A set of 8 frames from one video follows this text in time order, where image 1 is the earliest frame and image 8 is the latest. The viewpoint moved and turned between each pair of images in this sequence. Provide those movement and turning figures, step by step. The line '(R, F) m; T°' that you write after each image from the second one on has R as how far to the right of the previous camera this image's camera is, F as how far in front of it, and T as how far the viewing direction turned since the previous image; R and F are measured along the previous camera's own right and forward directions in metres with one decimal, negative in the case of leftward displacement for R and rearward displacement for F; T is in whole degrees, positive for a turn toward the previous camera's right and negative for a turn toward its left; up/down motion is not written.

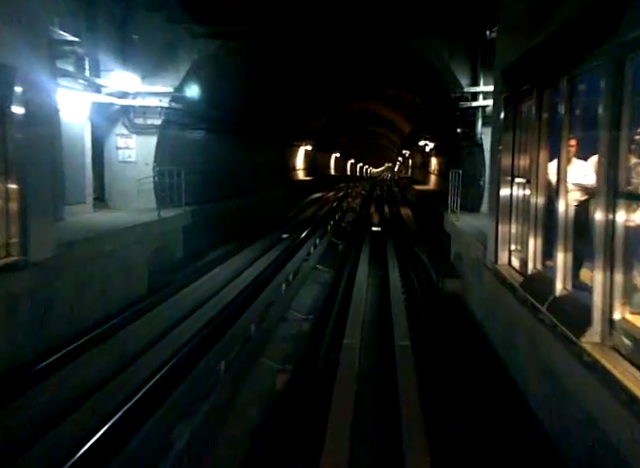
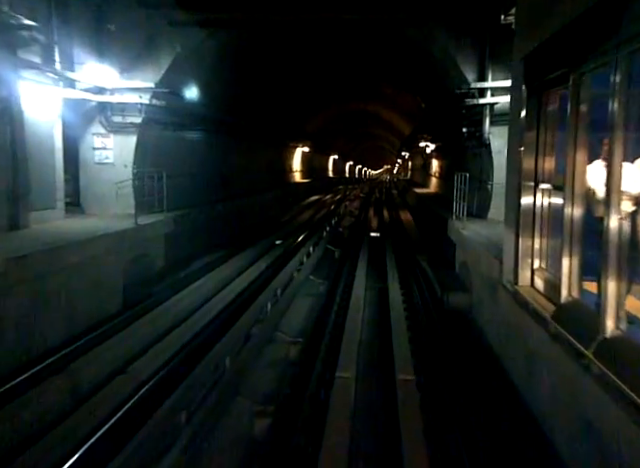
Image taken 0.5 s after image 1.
(+0.1, +0.8) m; 0°
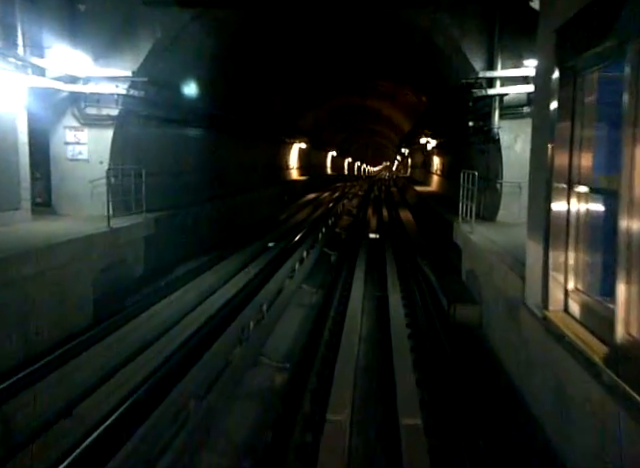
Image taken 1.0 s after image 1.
(+0.1, +0.8) m; 0°
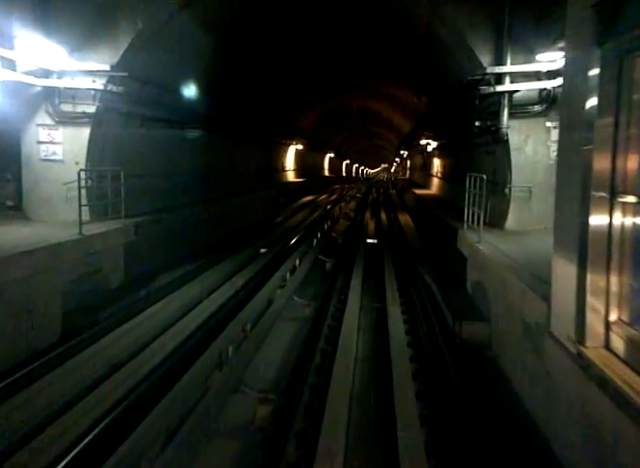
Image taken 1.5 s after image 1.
(+0.1, +0.6) m; 0°
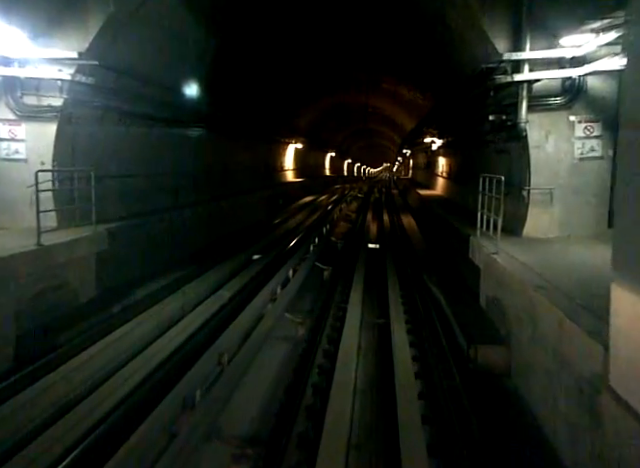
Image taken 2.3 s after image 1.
(+0.1, +0.8) m; 0°
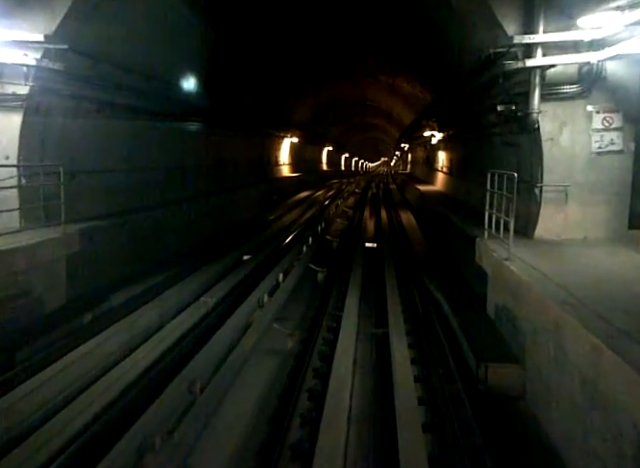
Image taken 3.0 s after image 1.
(+0.1, +0.6) m; 0°
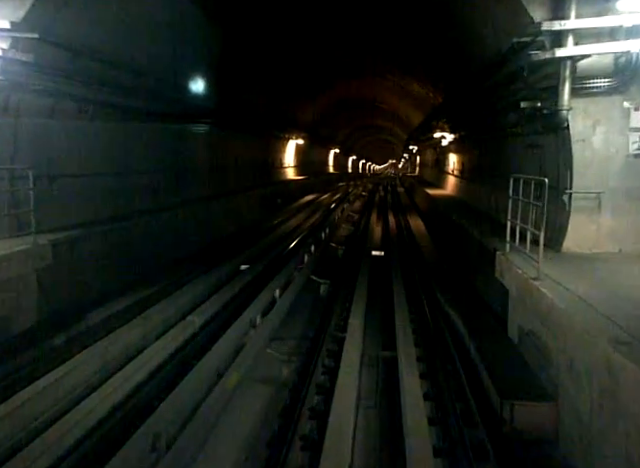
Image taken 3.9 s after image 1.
(+0.1, +0.7) m; -1°
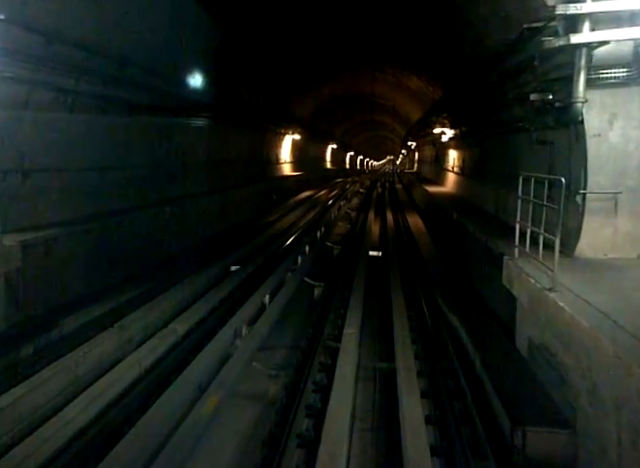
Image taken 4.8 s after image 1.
(+0.1, +0.4) m; 0°
